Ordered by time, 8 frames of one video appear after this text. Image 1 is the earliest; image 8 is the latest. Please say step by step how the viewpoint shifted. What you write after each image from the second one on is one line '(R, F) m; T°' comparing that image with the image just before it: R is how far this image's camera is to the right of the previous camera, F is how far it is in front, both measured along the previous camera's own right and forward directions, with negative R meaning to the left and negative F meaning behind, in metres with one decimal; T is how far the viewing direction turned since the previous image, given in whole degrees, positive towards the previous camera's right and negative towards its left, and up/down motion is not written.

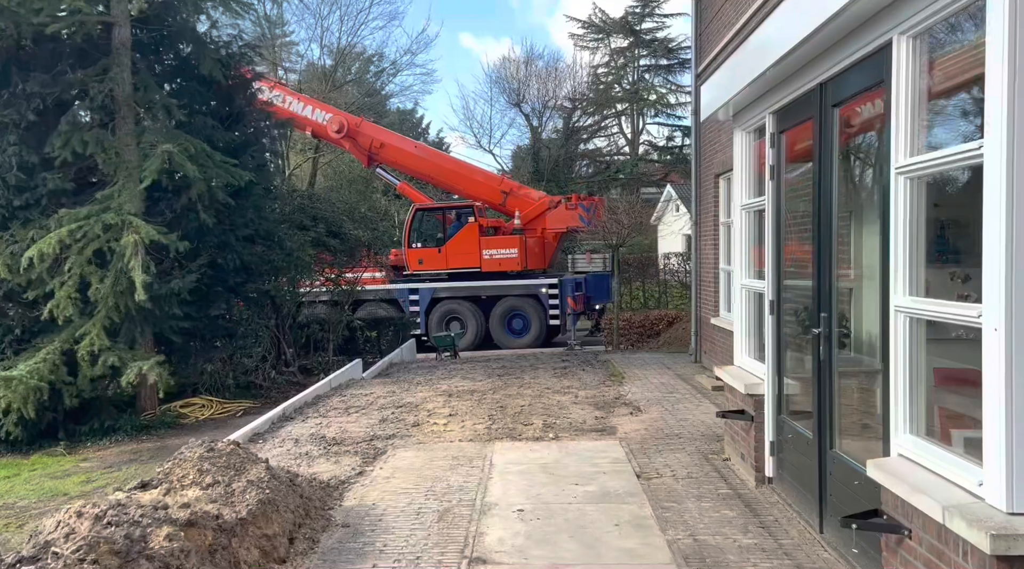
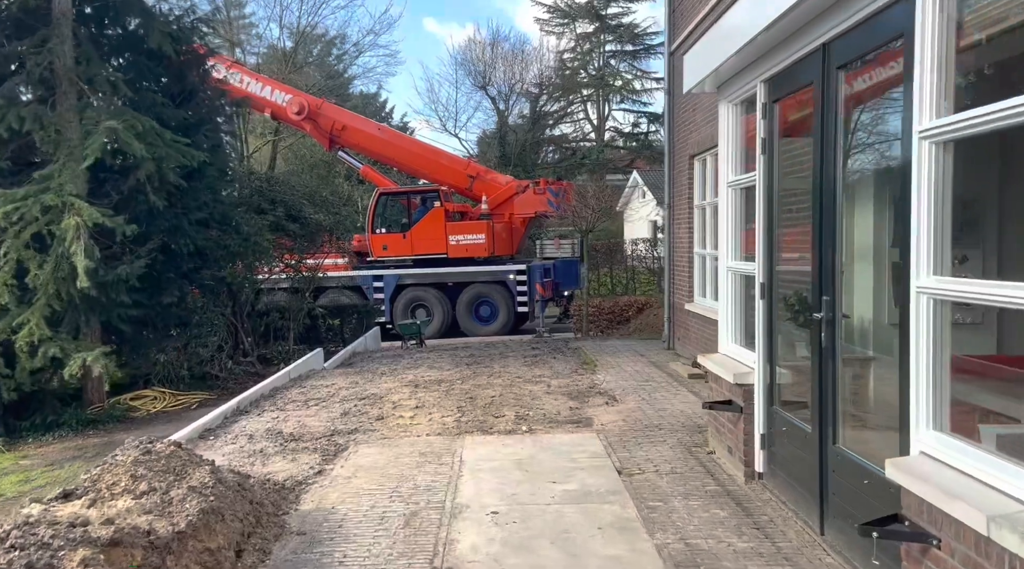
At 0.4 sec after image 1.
(0.0, +0.4) m; +3°
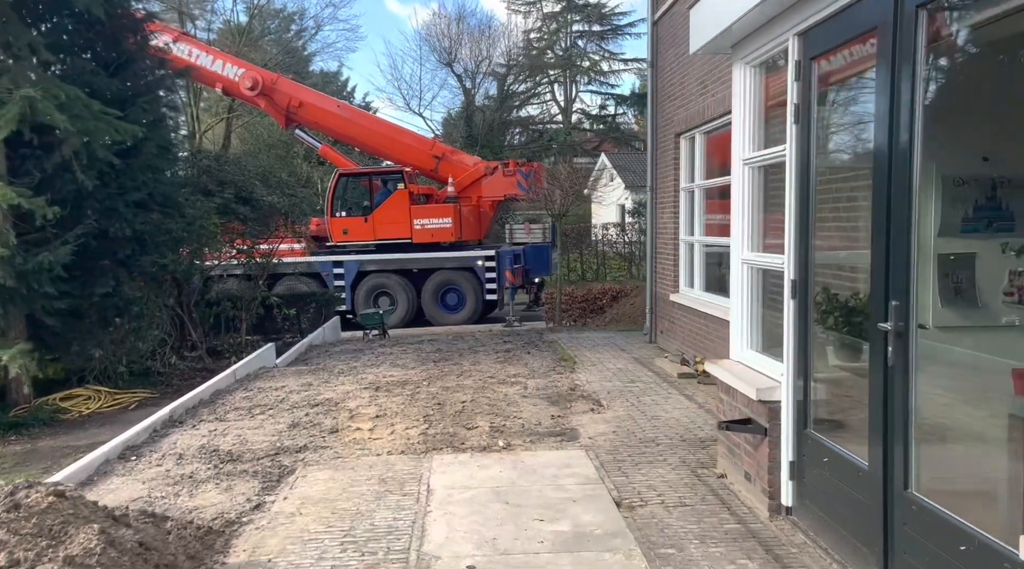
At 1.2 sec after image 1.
(-0.1, +0.8) m; +3°
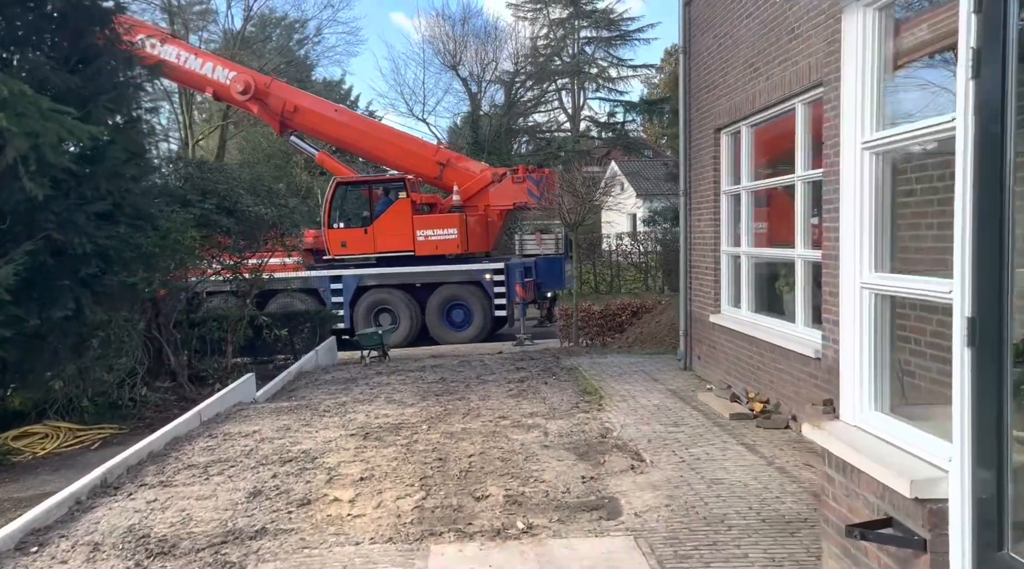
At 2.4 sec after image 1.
(-0.1, +1.2) m; -1°
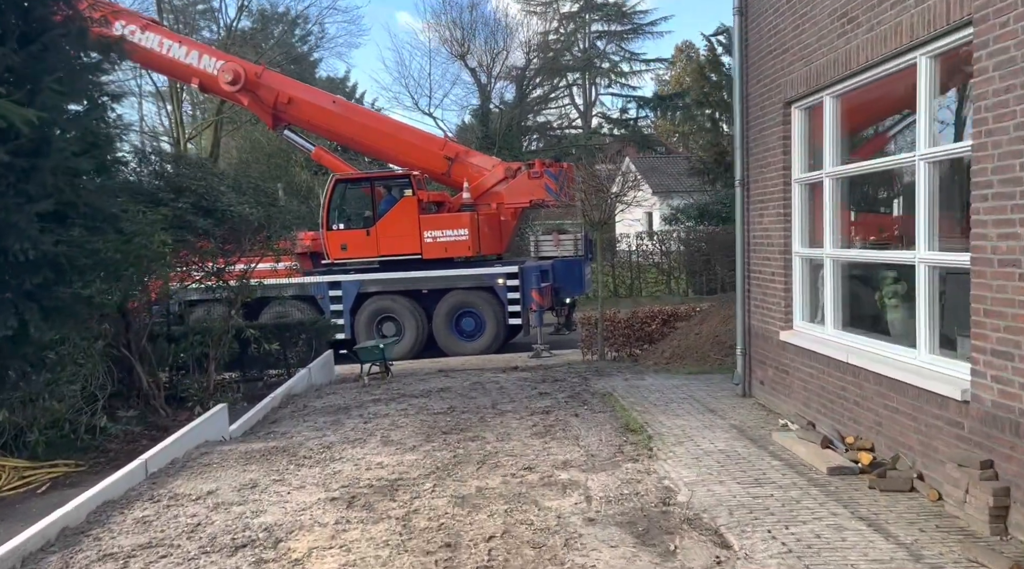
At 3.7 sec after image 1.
(-0.1, +1.4) m; -1°
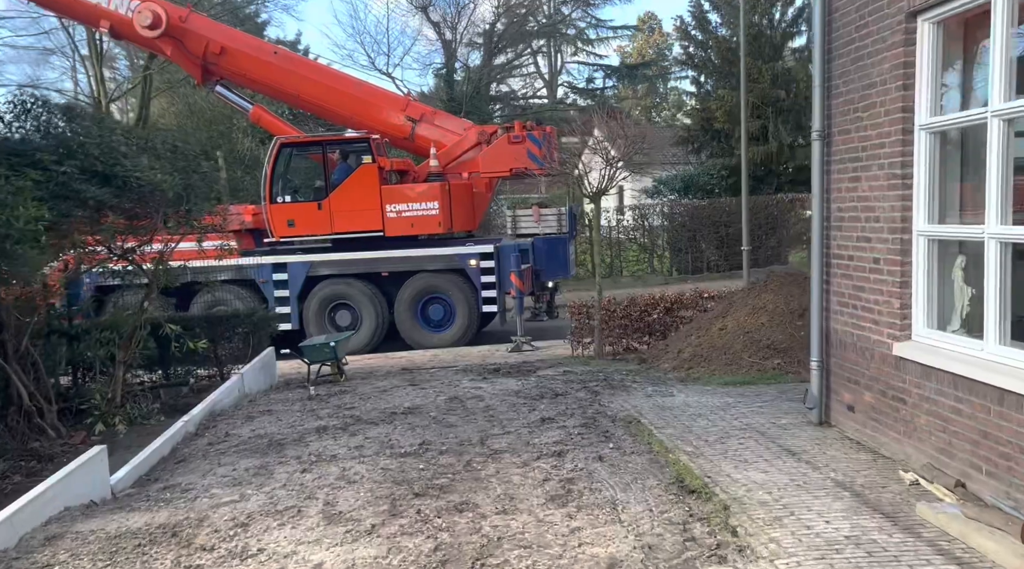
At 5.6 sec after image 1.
(-0.2, +1.9) m; +3°
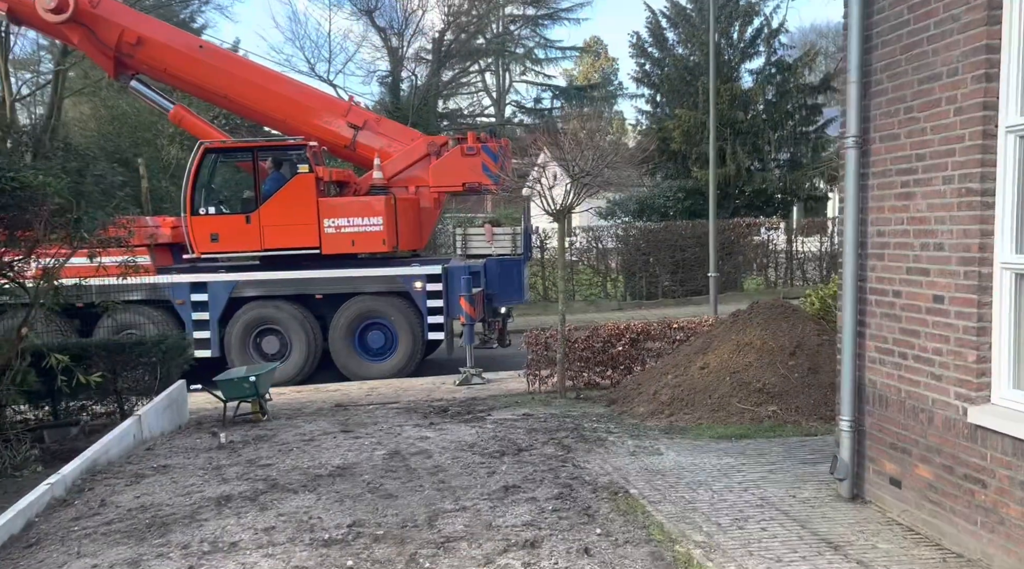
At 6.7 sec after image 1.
(-0.1, +1.1) m; +4°
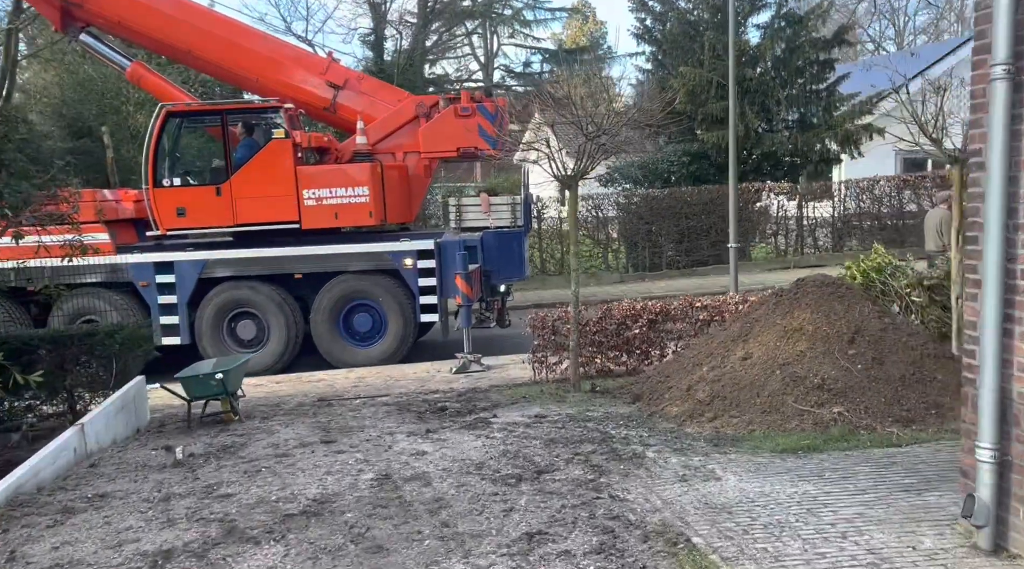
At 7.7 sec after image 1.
(-0.1, +1.1) m; +1°
